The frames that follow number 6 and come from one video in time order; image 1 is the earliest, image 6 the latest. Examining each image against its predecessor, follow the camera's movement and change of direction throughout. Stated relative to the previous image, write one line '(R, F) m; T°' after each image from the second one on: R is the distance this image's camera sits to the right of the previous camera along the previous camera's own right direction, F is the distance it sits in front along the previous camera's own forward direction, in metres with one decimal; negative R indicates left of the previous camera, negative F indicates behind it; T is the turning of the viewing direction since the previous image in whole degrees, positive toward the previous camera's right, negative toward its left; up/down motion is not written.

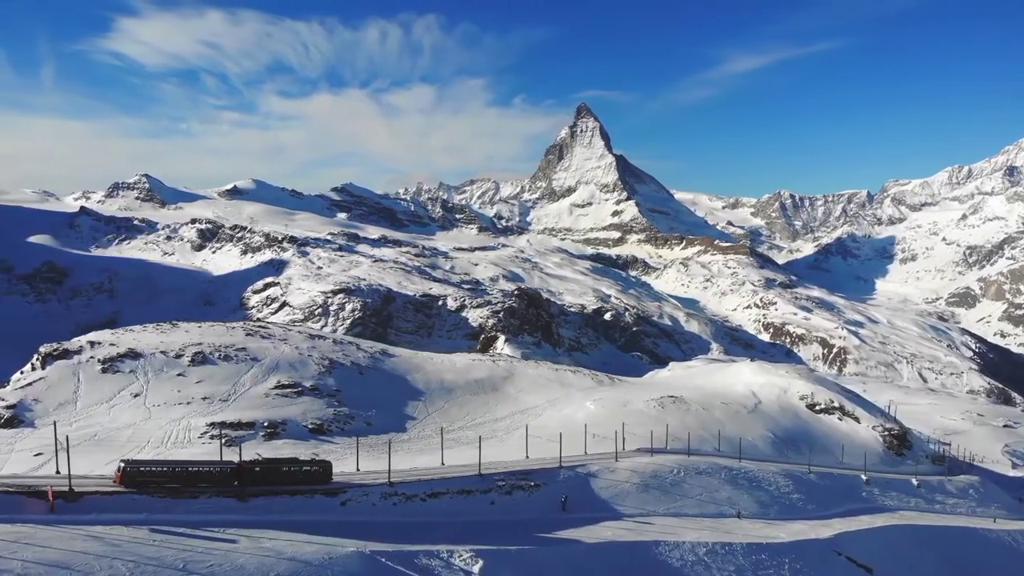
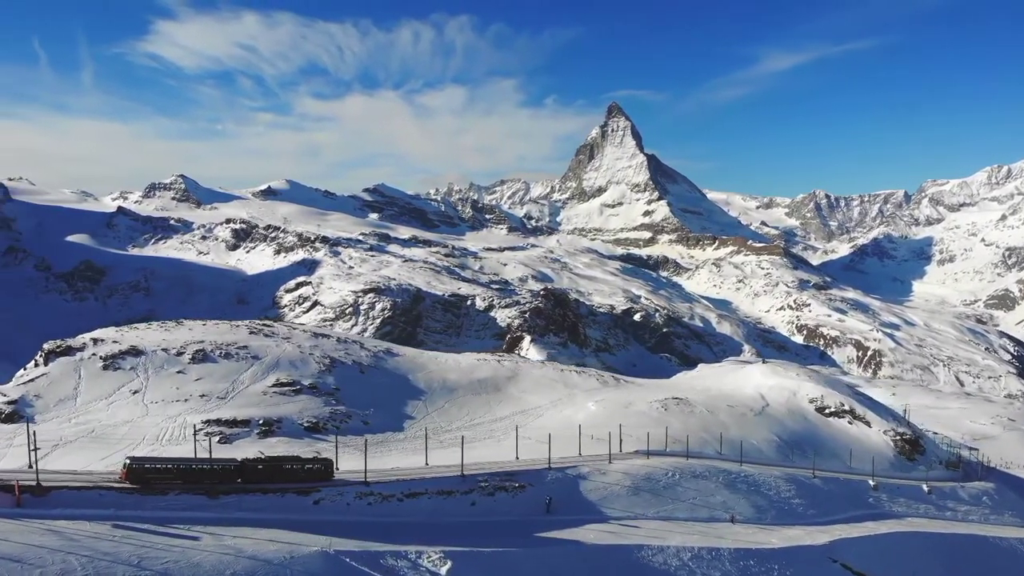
(+3.1, +0.5) m; -2°
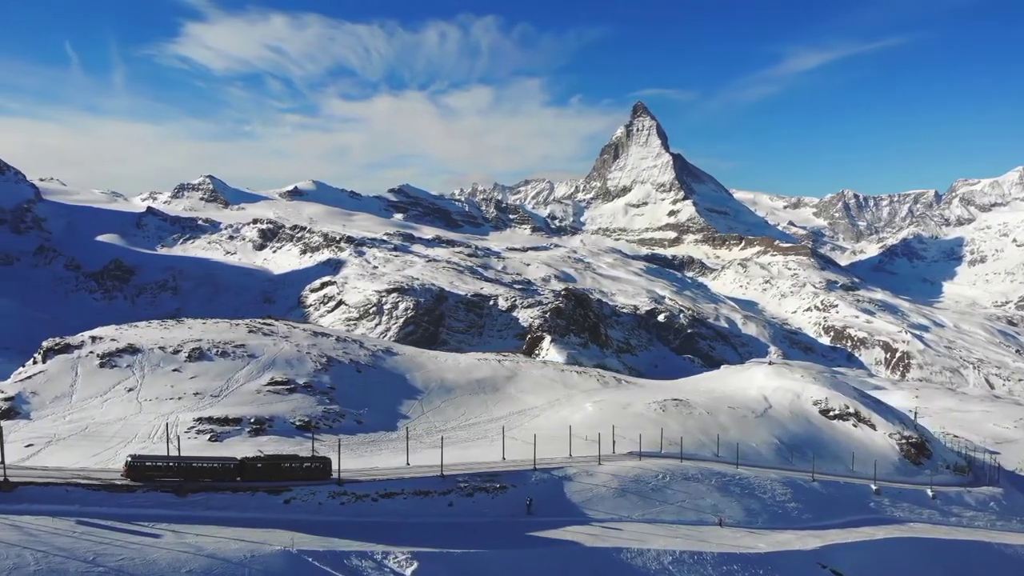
(+2.9, +0.4) m; -2°
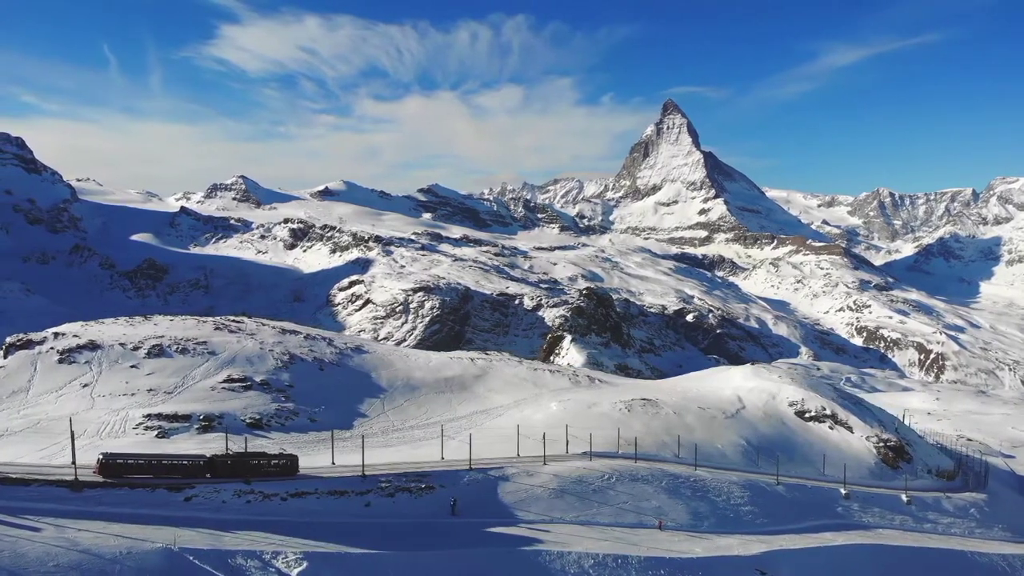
(+7.0, +1.0) m; -2°
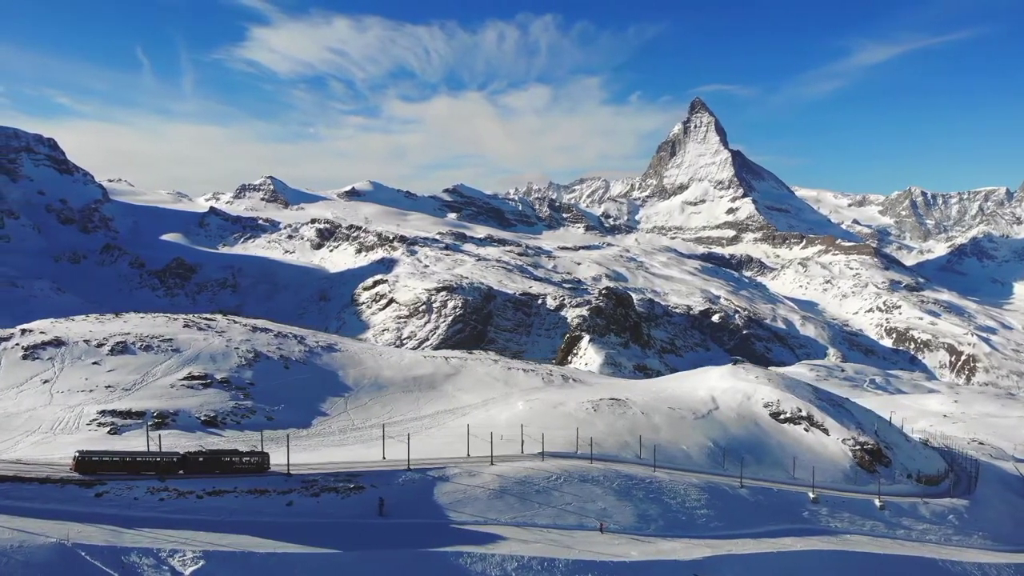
(+6.4, +0.9) m; -2°
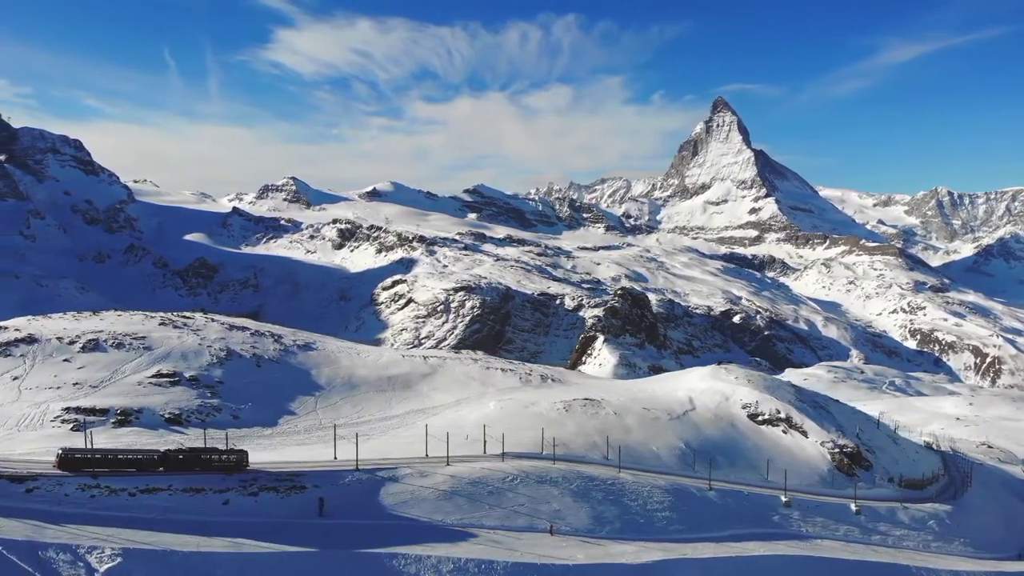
(+5.2, +0.6) m; -1°
